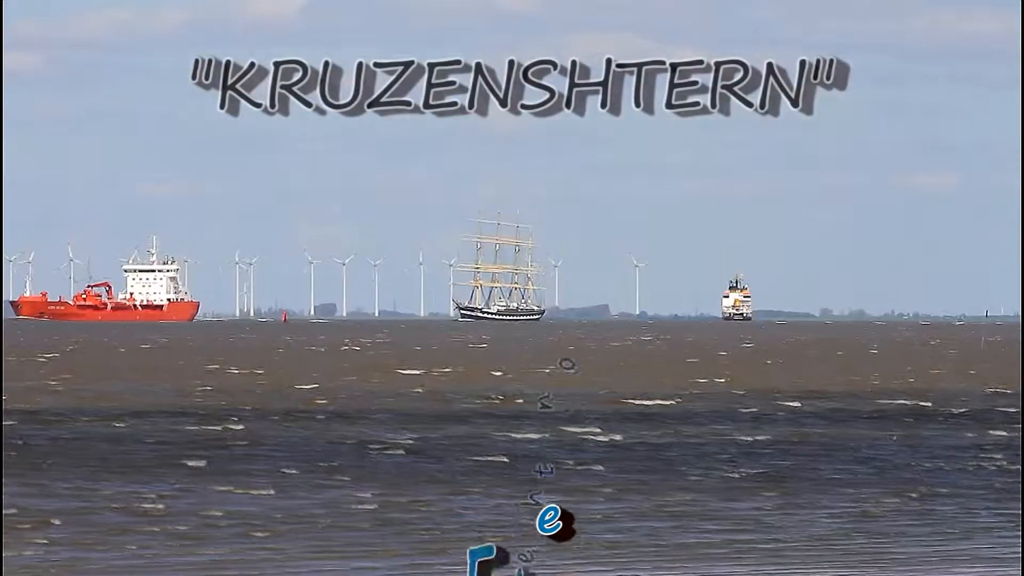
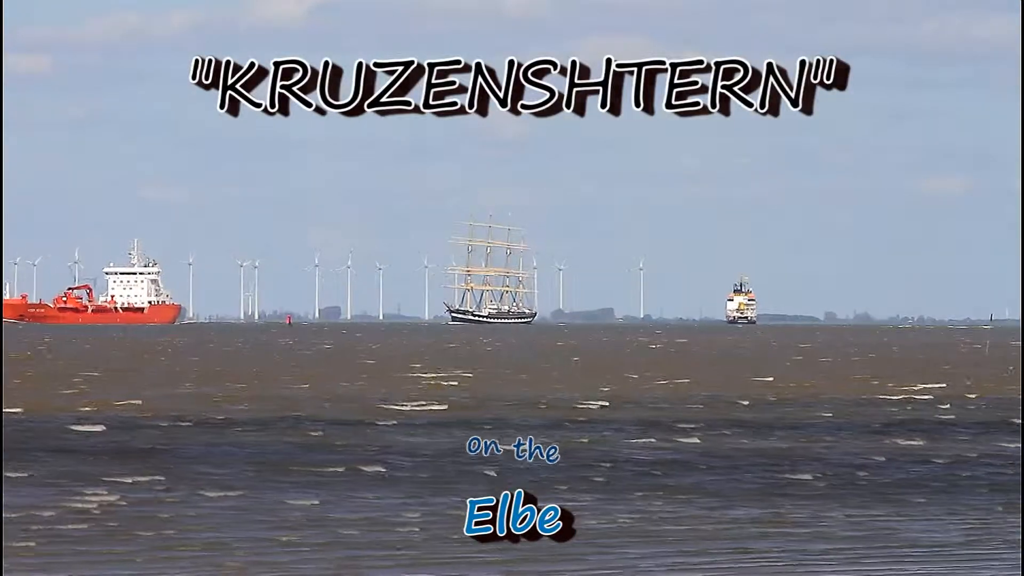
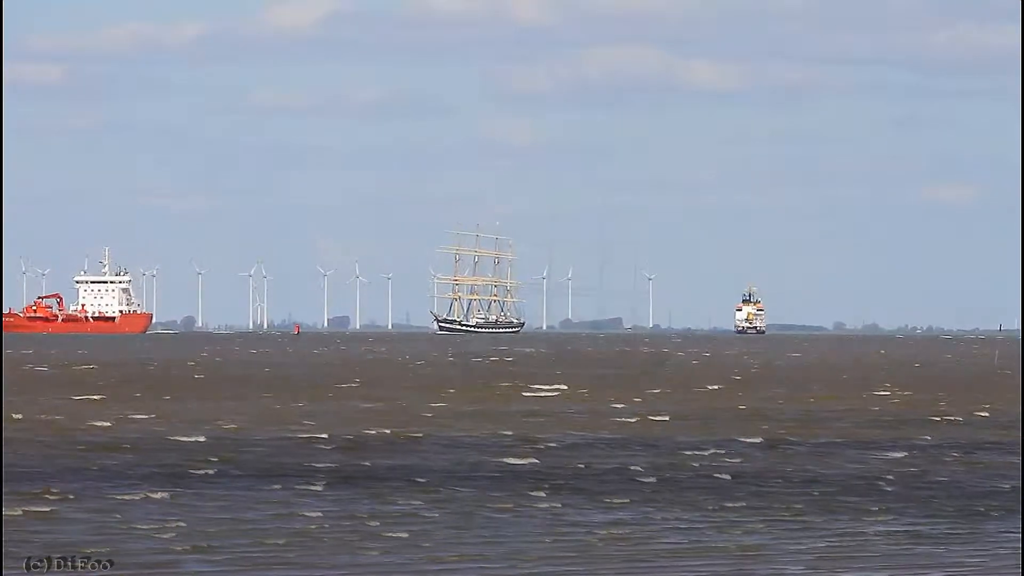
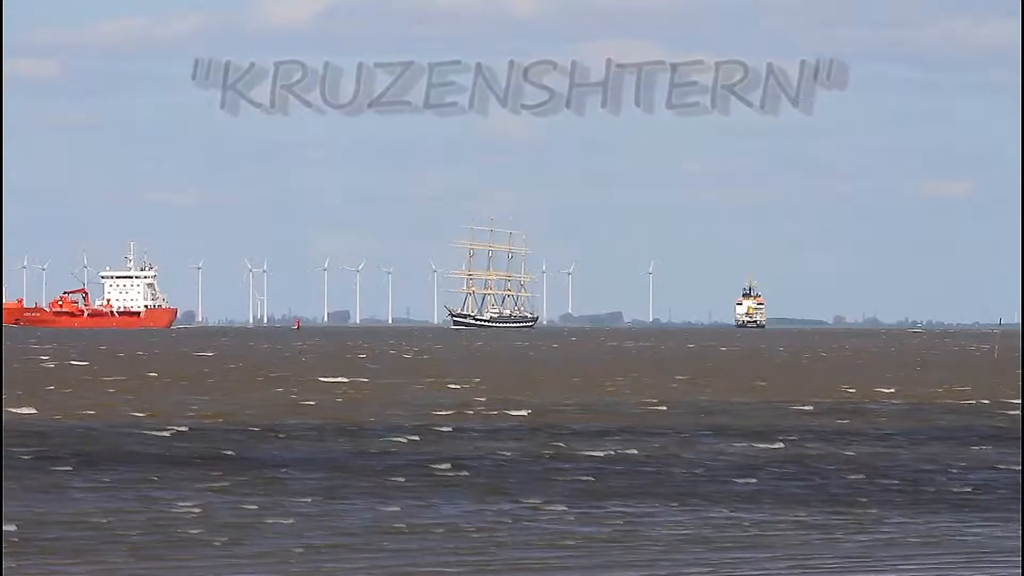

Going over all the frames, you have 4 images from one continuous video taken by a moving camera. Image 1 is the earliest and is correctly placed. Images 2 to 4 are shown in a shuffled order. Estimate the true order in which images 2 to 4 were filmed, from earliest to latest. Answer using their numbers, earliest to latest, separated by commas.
2, 4, 3
